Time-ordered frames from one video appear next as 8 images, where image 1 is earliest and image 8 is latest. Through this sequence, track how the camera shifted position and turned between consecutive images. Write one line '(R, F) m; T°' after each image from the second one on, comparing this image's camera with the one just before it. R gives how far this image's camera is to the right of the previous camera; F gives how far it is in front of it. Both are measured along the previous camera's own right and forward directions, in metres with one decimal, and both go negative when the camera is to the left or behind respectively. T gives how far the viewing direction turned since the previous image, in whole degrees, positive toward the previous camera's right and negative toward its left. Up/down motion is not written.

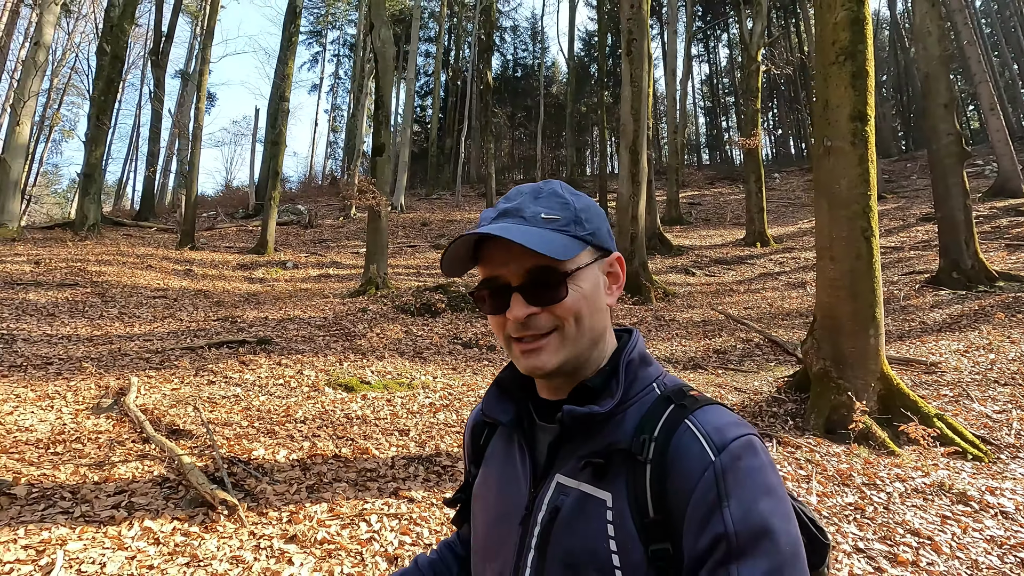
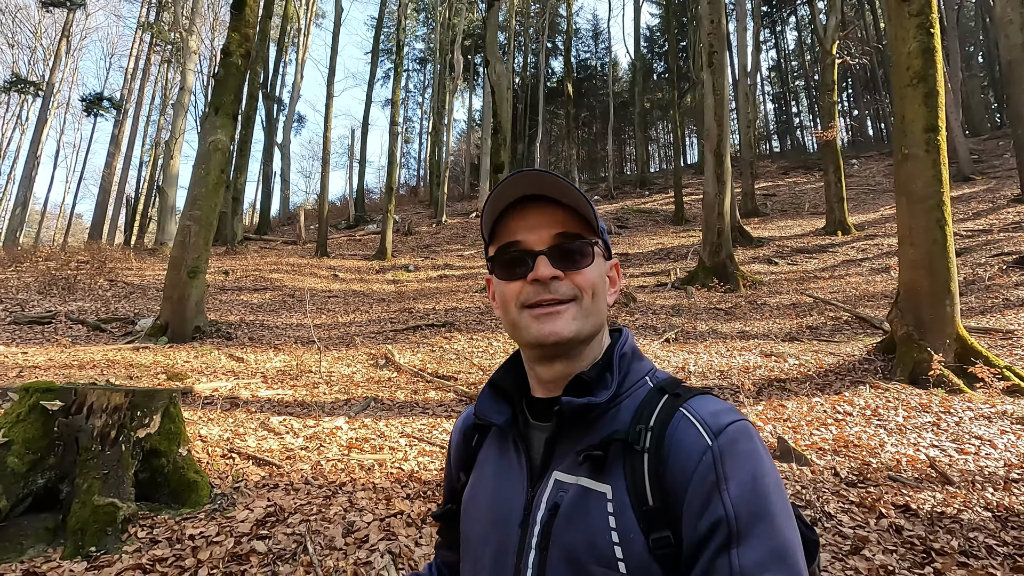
(-1.1, -2.0) m; -7°
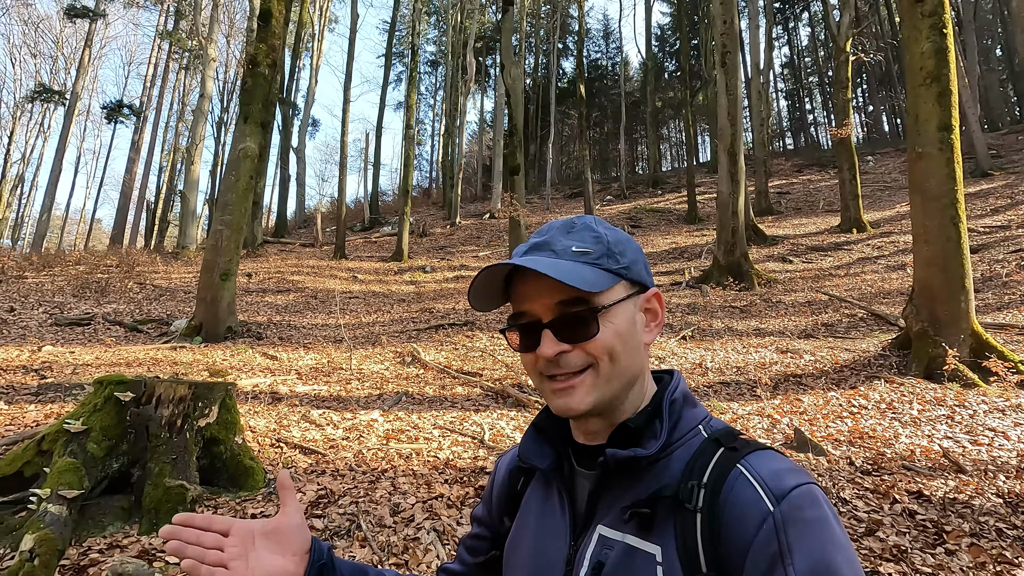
(-0.1, -0.2) m; -1°
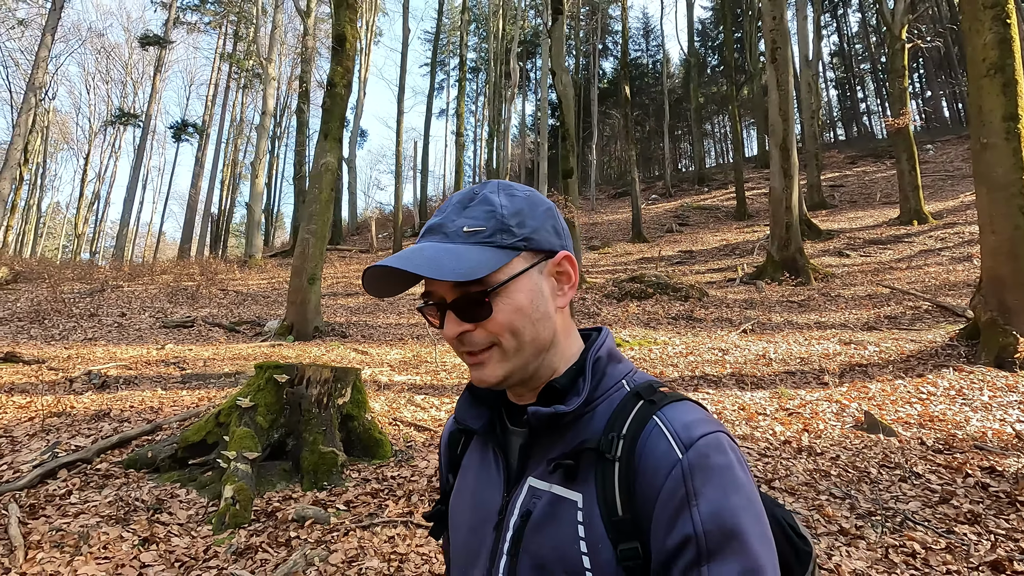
(-0.4, -0.5) m; -4°
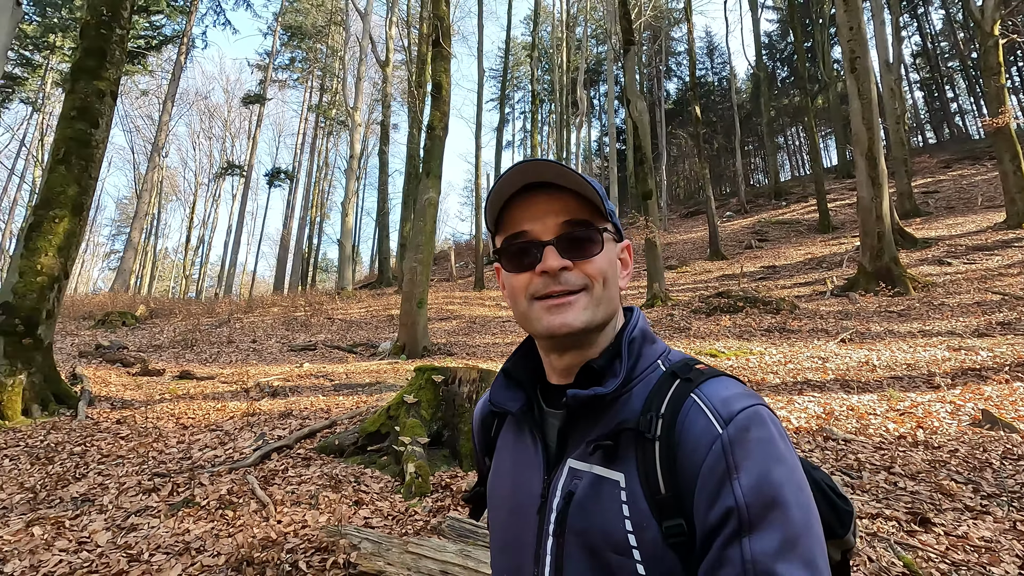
(-0.5, -0.7) m; -7°
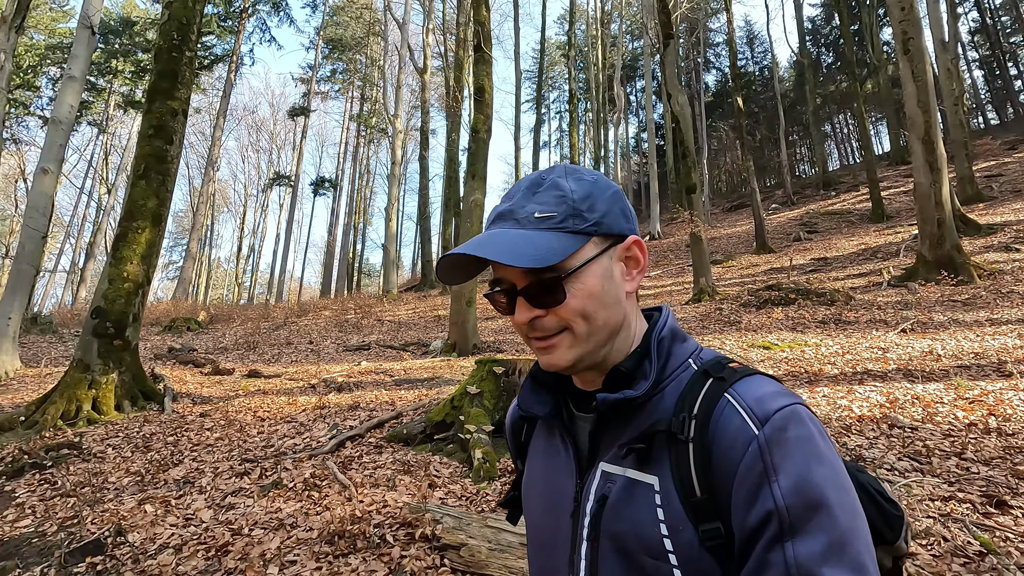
(-0.2, -0.2) m; -4°
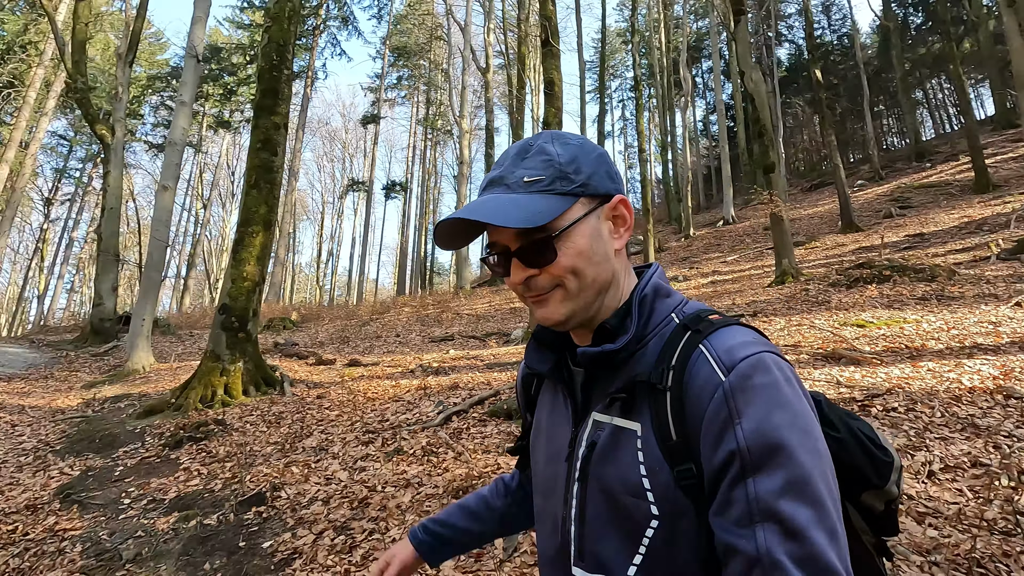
(-0.2, -0.3) m; -7°
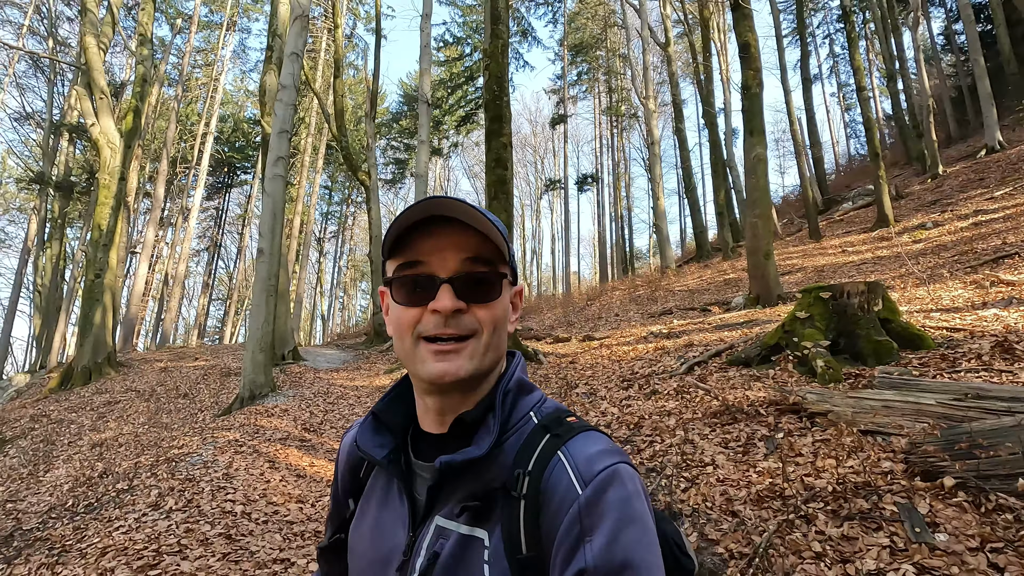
(-0.2, -1.1) m; -21°
